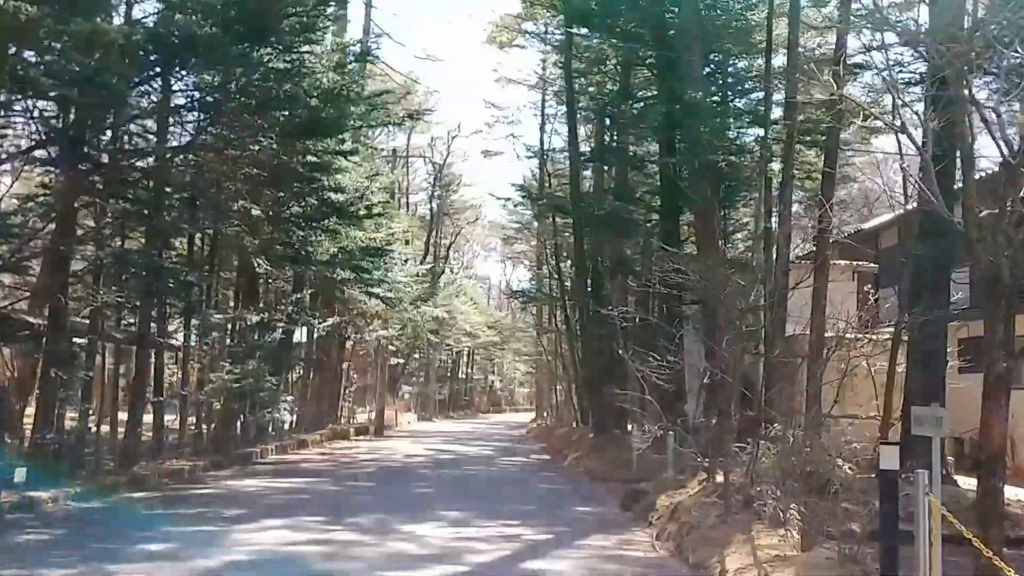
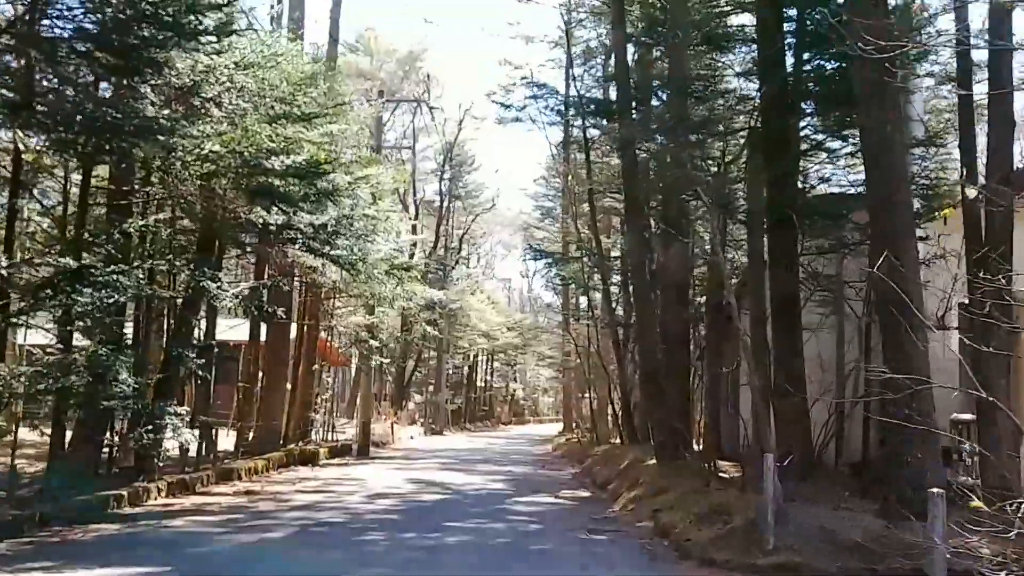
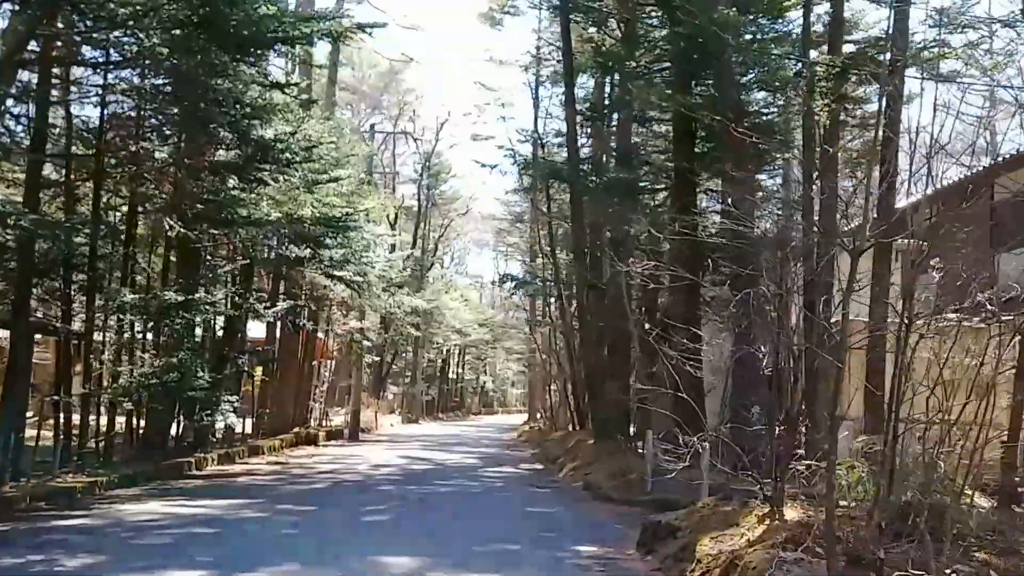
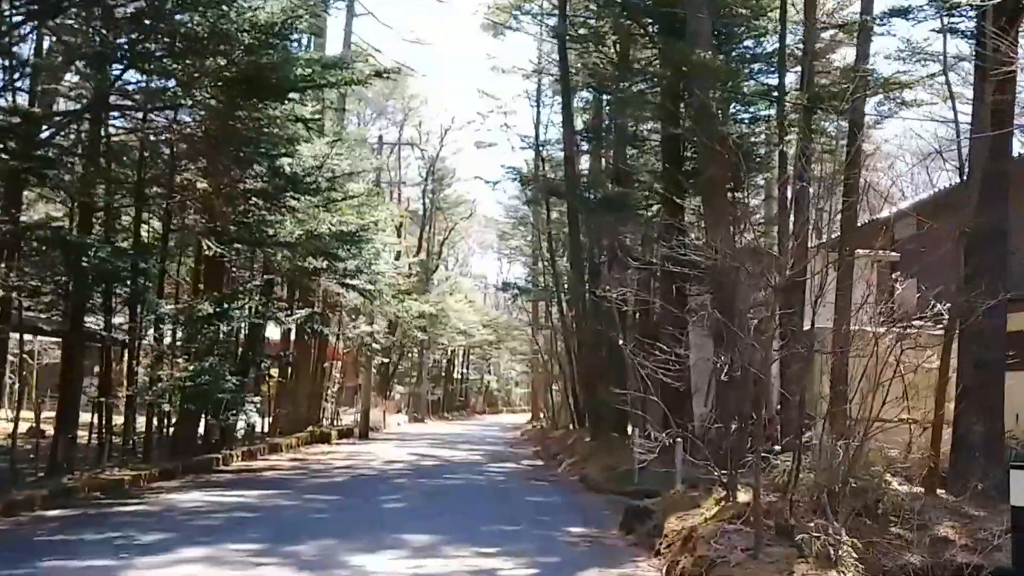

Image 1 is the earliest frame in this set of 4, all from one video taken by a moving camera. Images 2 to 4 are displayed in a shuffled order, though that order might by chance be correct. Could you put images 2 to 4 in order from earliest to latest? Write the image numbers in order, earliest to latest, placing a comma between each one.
4, 3, 2
